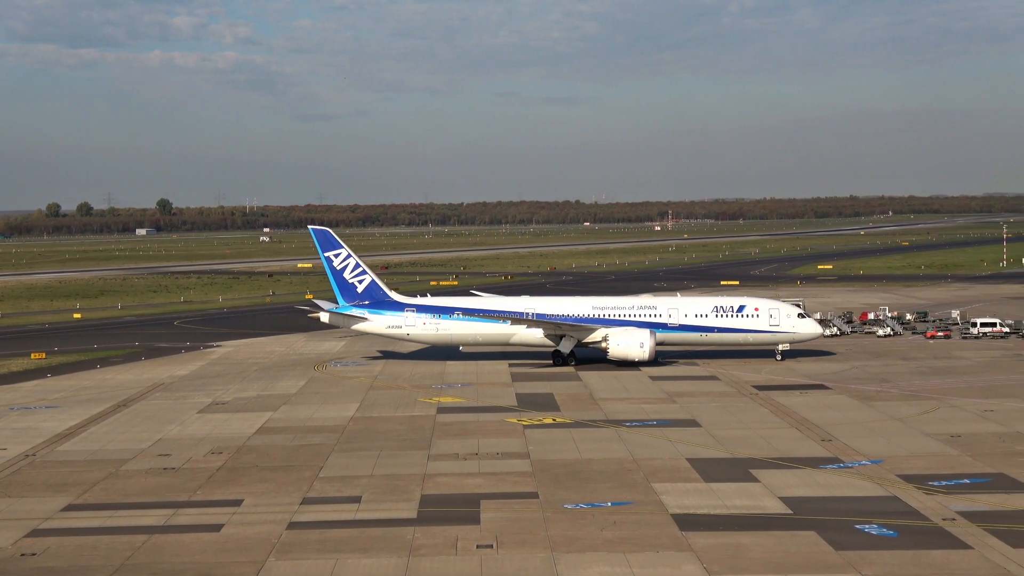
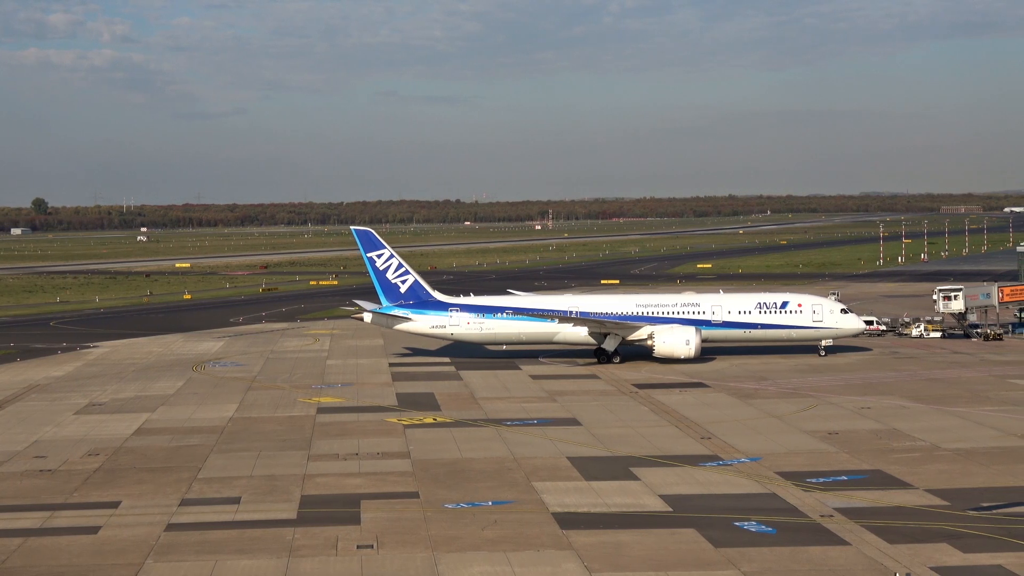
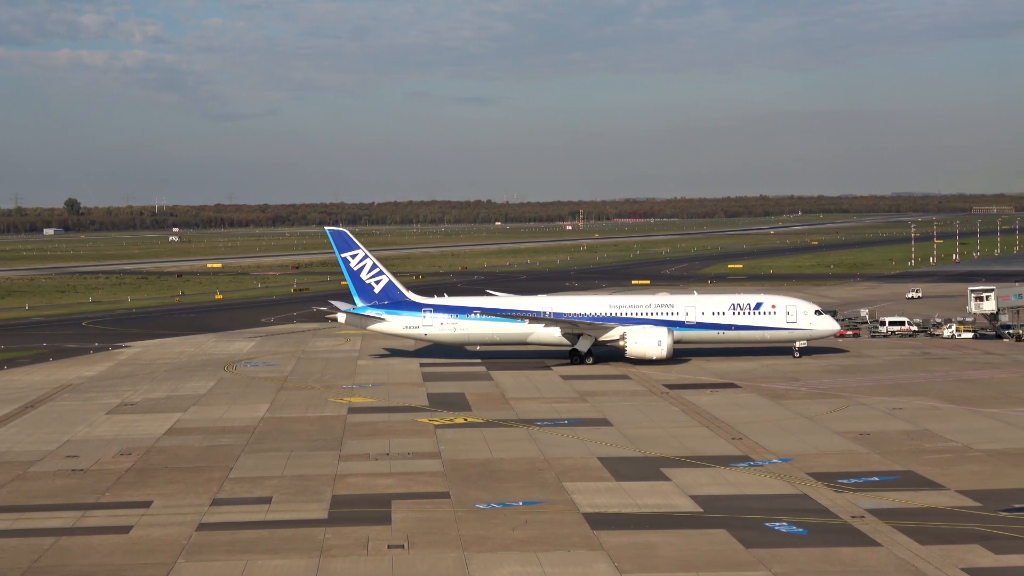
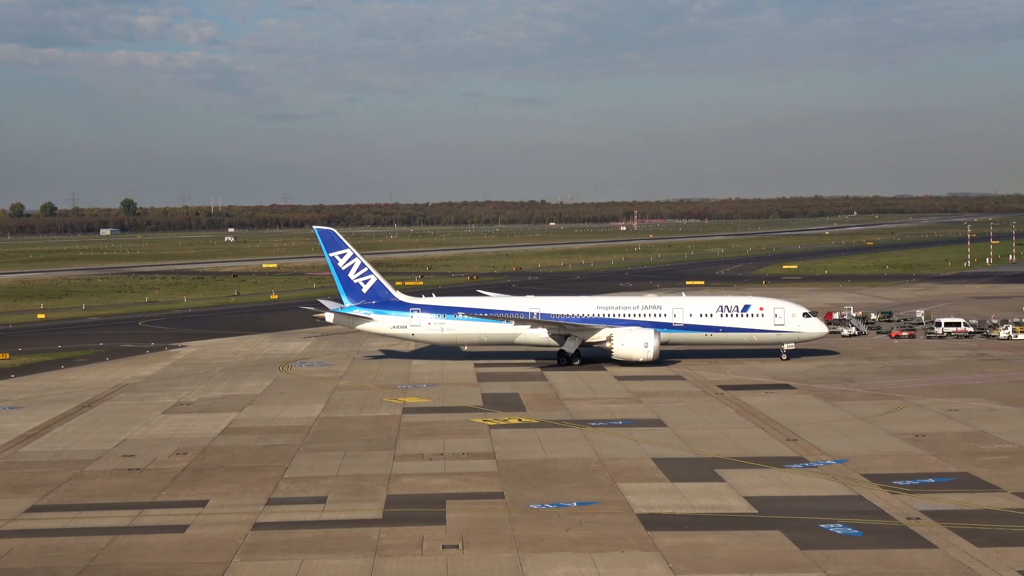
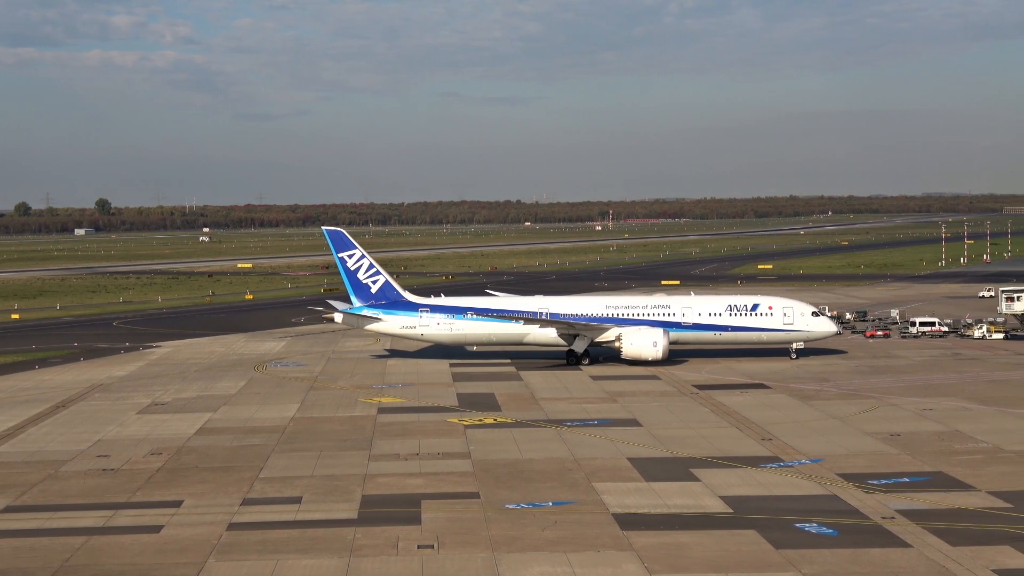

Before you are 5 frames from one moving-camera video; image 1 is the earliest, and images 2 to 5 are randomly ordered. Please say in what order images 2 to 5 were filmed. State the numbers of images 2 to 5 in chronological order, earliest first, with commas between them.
4, 5, 3, 2
